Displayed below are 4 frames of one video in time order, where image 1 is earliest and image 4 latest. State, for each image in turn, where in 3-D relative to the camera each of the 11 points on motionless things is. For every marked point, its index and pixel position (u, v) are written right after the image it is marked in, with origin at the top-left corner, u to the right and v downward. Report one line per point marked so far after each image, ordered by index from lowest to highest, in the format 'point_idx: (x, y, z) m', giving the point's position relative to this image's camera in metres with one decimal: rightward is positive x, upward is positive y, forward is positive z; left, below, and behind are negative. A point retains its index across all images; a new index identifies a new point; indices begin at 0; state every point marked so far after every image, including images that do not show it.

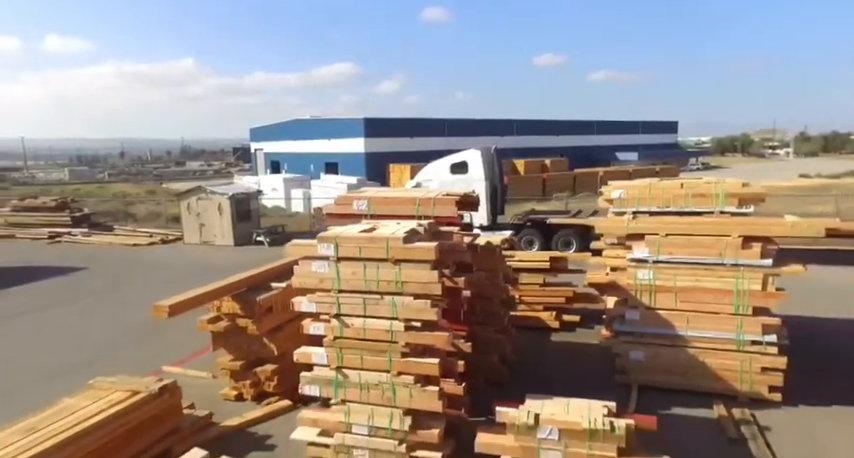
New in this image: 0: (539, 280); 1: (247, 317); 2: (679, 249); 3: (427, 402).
0: (+2.0, -0.9, +9.9) m
1: (-2.3, -1.1, +7.1) m
2: (+3.2, -0.2, +7.1) m
3: (0.0, -1.7, +5.5) m
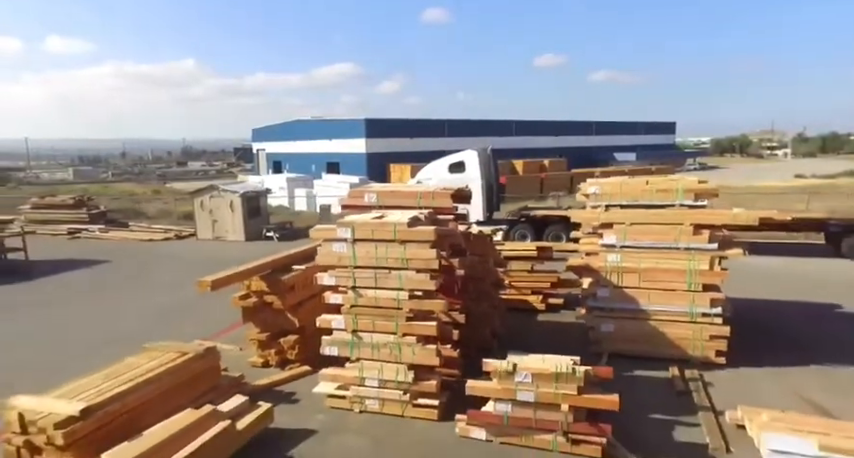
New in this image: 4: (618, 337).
0: (+2.0, -0.7, +11.1) m
1: (-2.3, -1.0, +8.3) m
2: (+3.2, -0.1, +8.3) m
3: (0.0, -1.5, +6.7) m
4: (+2.8, -1.6, +8.4) m
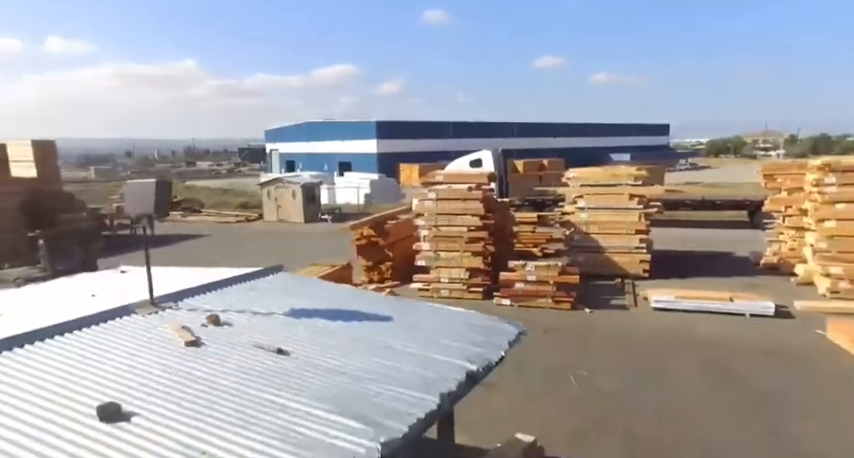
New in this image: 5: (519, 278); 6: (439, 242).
0: (+3.1, 0.0, +16.7) m
1: (-1.2, -0.2, +13.9) m
2: (+4.3, +0.7, +13.9) m
3: (+1.1, -0.8, +12.2) m
4: (+3.9, -0.9, +13.9) m
5: (+1.9, -1.0, +11.6) m
6: (+0.3, -0.3, +12.6) m
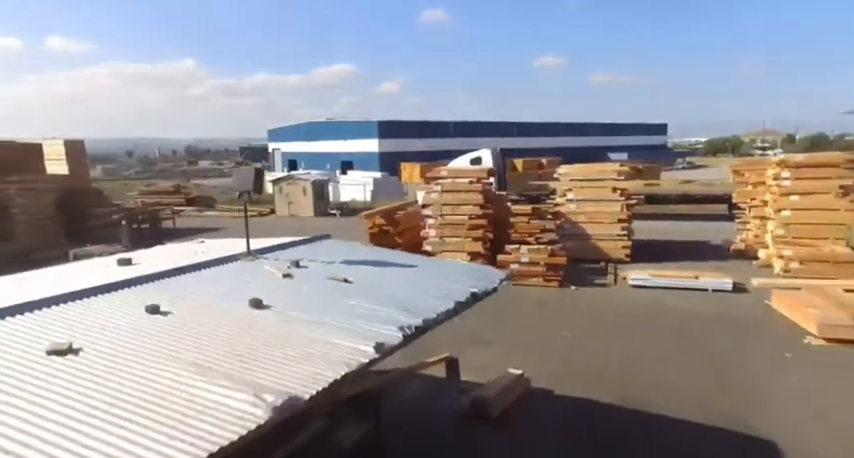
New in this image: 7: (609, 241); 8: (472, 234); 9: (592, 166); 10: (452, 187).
0: (+3.2, +0.3, +18.3) m
1: (-1.0, +0.1, +15.5) m
2: (+4.4, +1.0, +15.5) m
3: (+1.2, -0.5, +13.9) m
4: (+4.1, -0.6, +15.6) m
5: (+2.1, -0.7, +13.3) m
6: (+0.4, 0.0, +14.2) m
7: (+4.9, -0.3, +15.4) m
8: (+1.1, -0.1, +14.0) m
9: (+4.6, +1.8, +15.9) m
10: (+0.6, +1.1, +14.2) m
